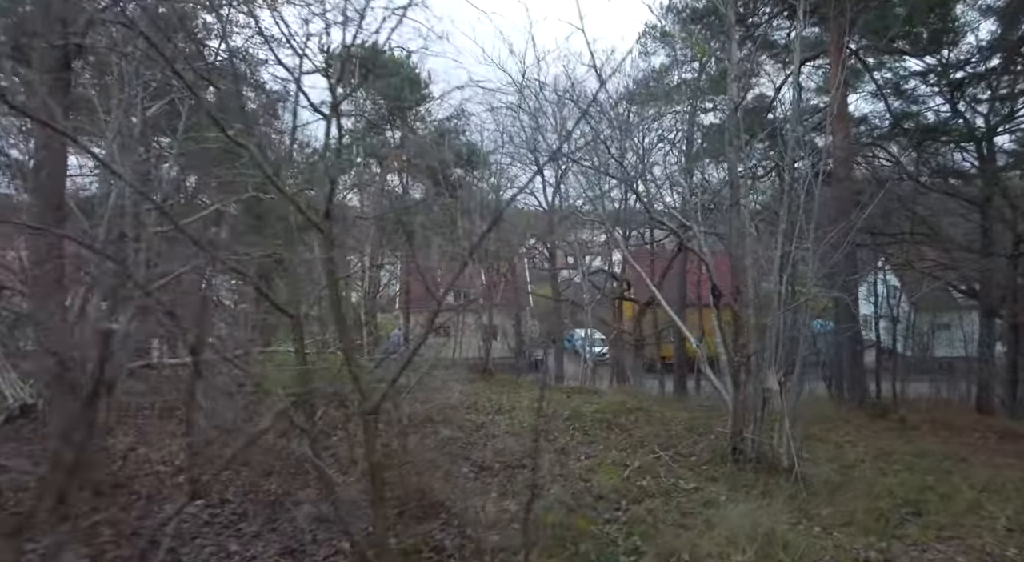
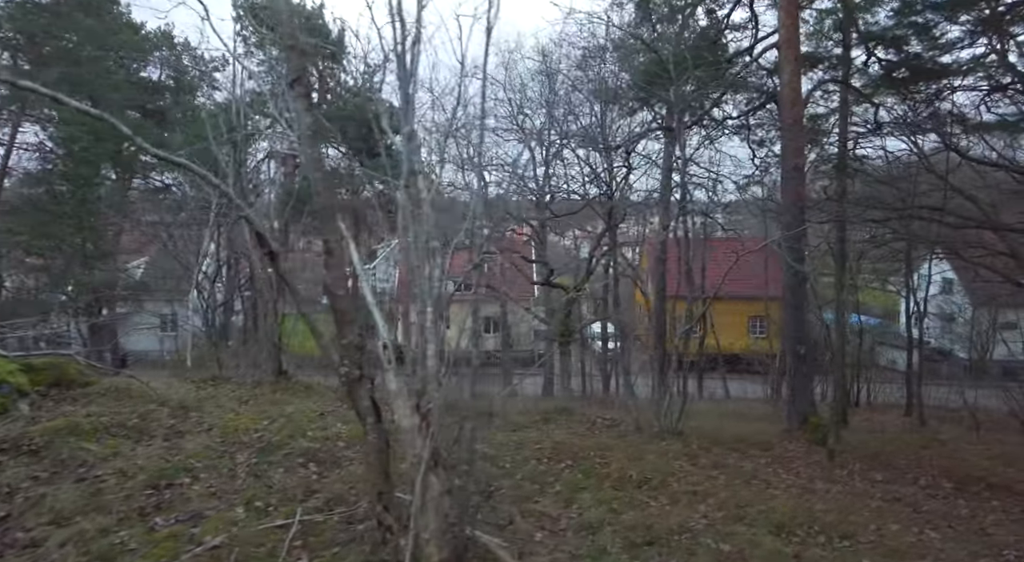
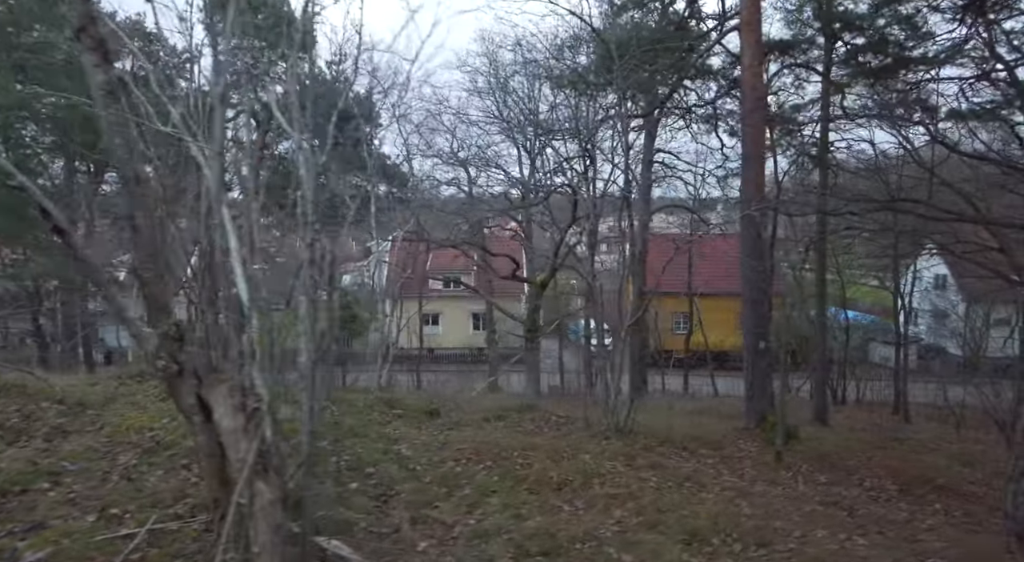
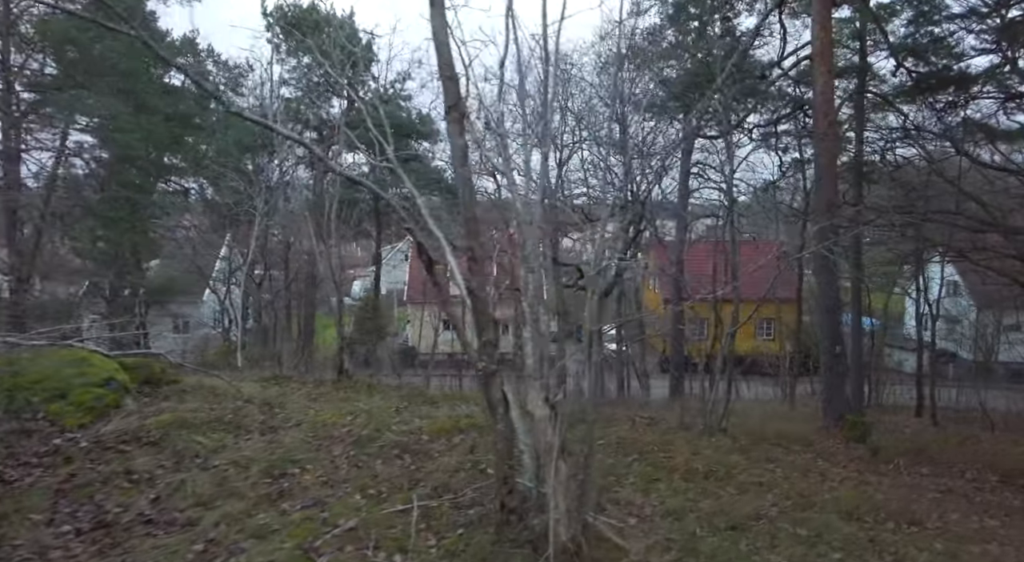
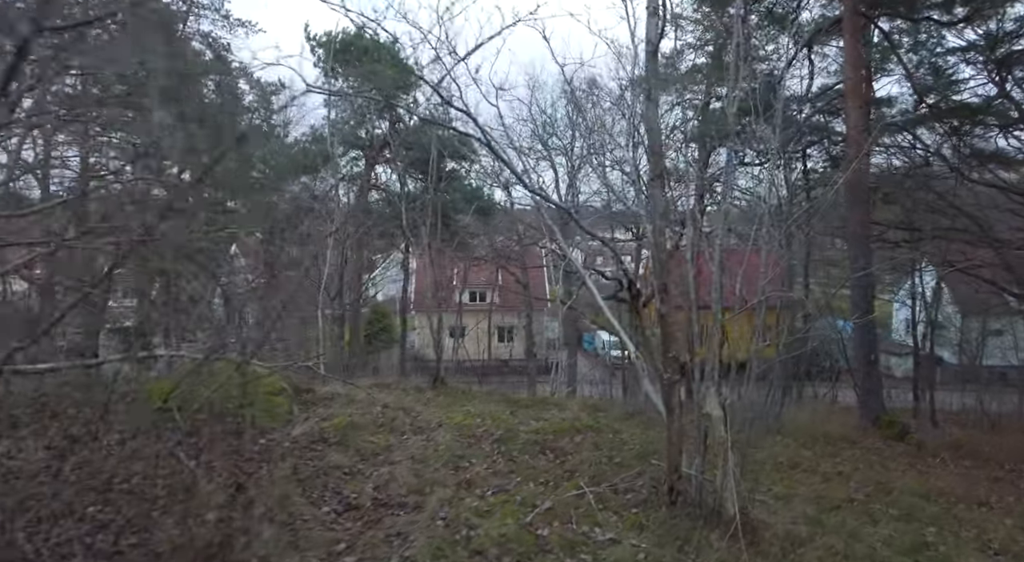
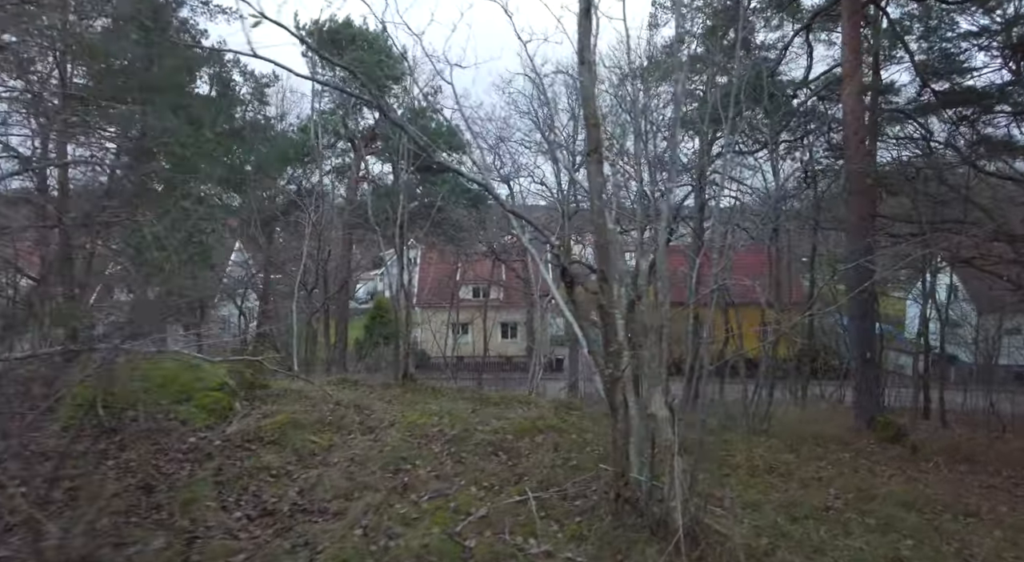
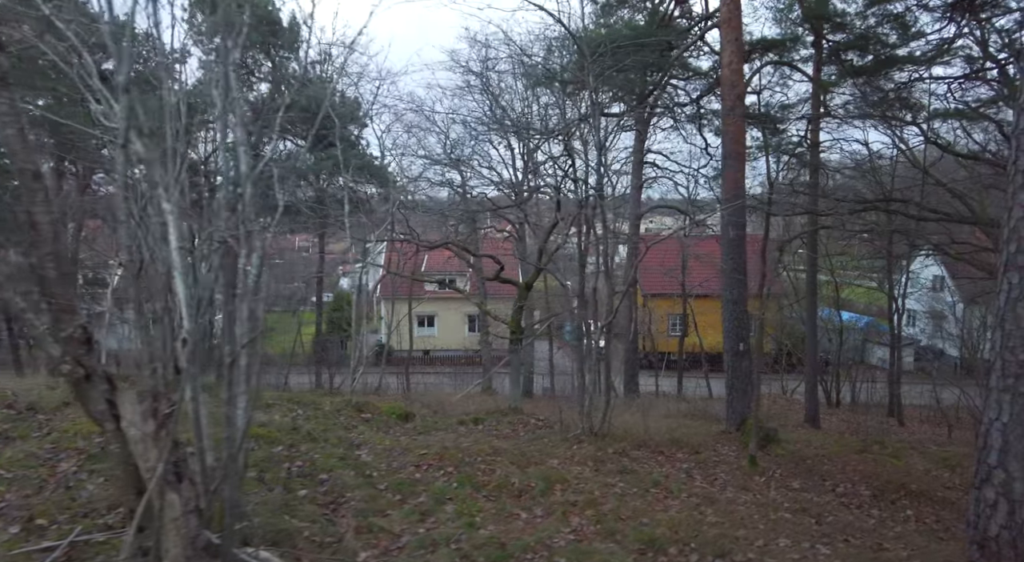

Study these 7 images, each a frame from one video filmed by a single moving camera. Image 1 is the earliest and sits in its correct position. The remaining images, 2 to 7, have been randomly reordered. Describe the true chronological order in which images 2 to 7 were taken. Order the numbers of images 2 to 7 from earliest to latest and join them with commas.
5, 6, 4, 2, 3, 7
